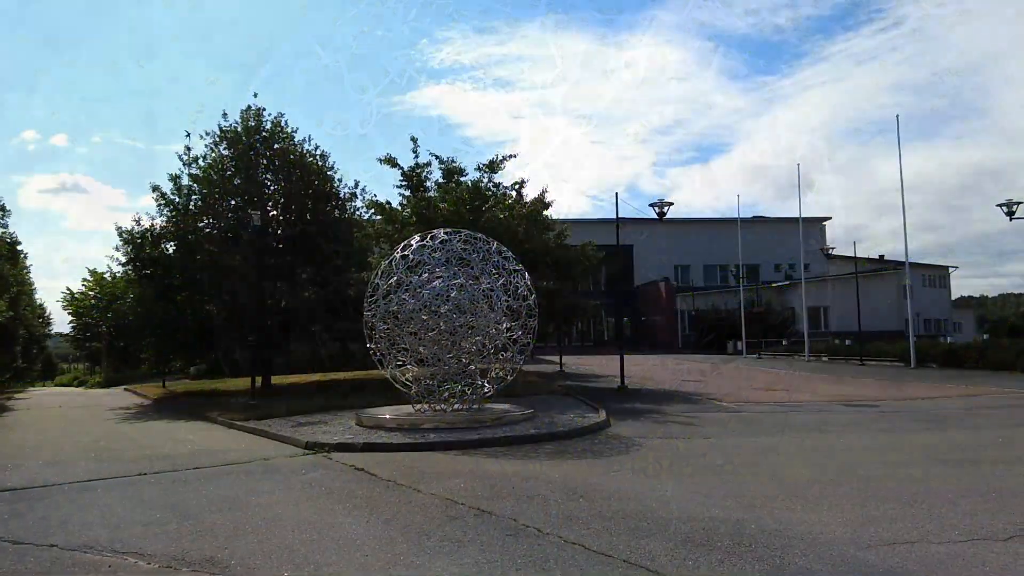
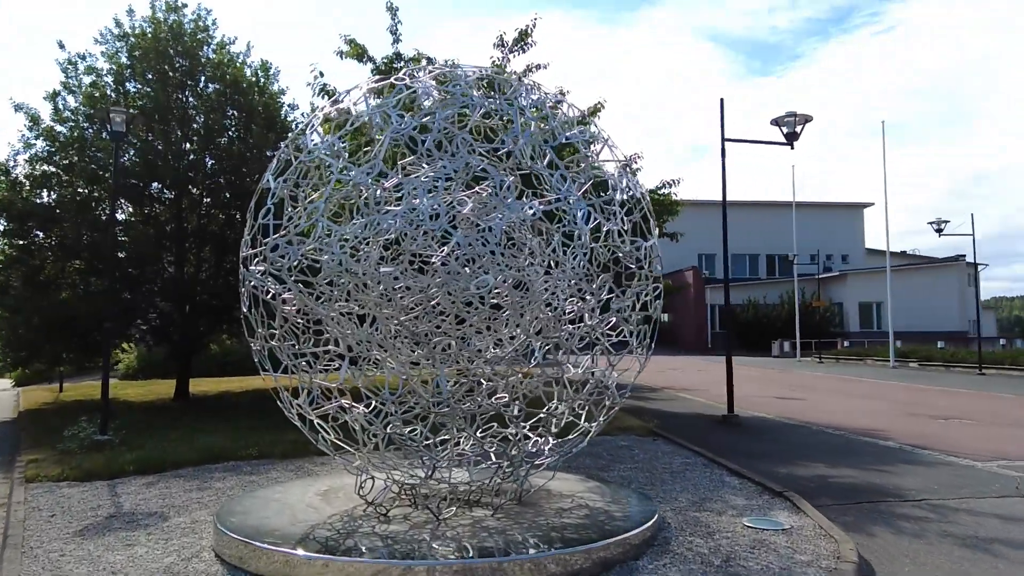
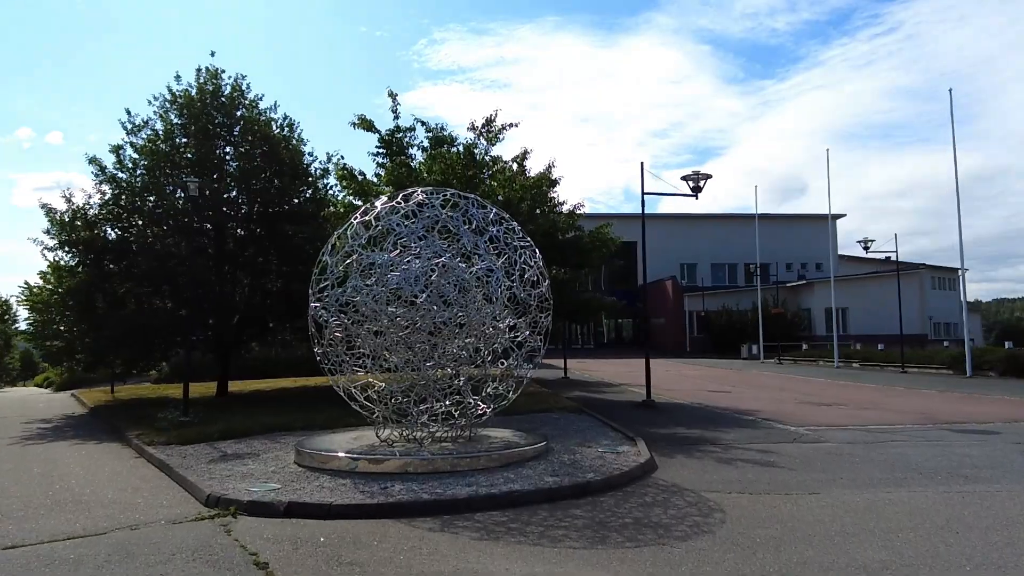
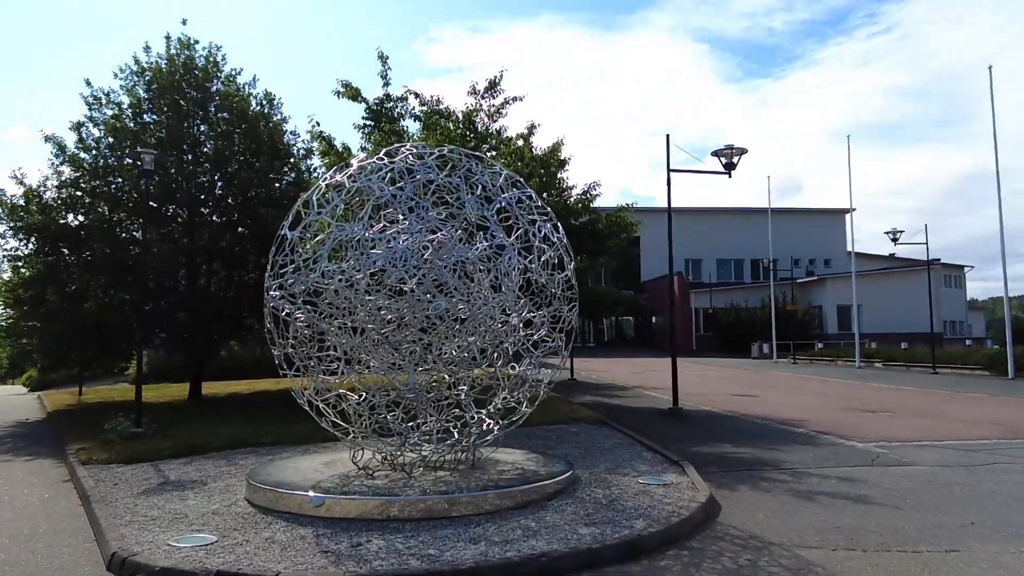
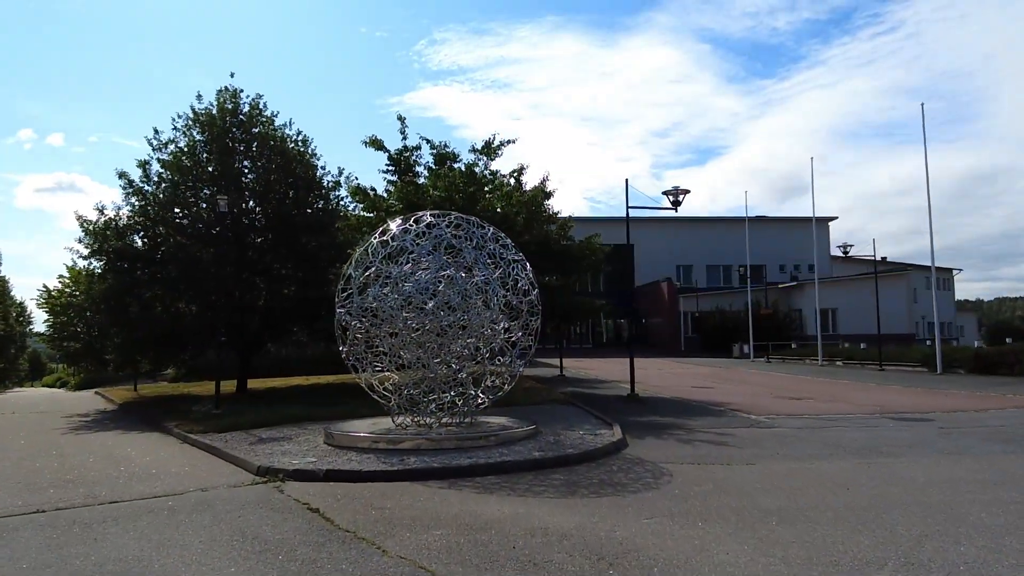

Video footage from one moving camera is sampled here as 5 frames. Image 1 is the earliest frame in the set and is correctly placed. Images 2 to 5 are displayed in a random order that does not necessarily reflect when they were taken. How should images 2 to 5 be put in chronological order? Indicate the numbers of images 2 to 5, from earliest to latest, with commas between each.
5, 3, 4, 2
